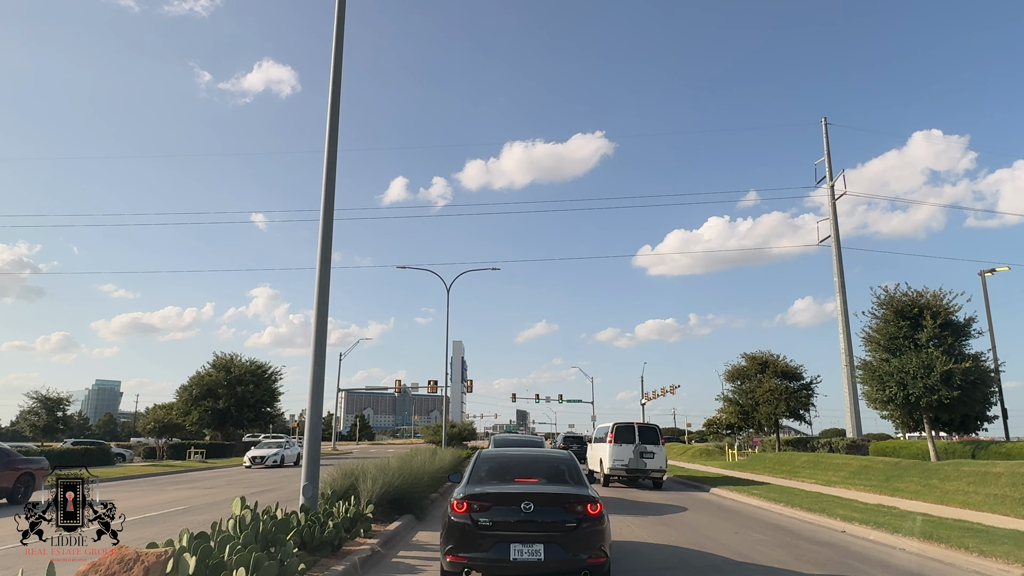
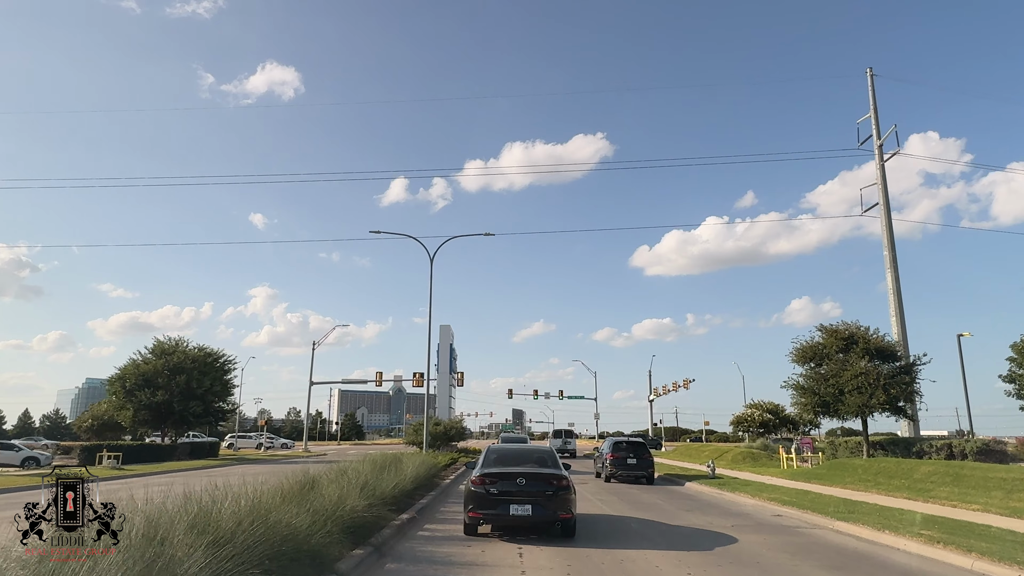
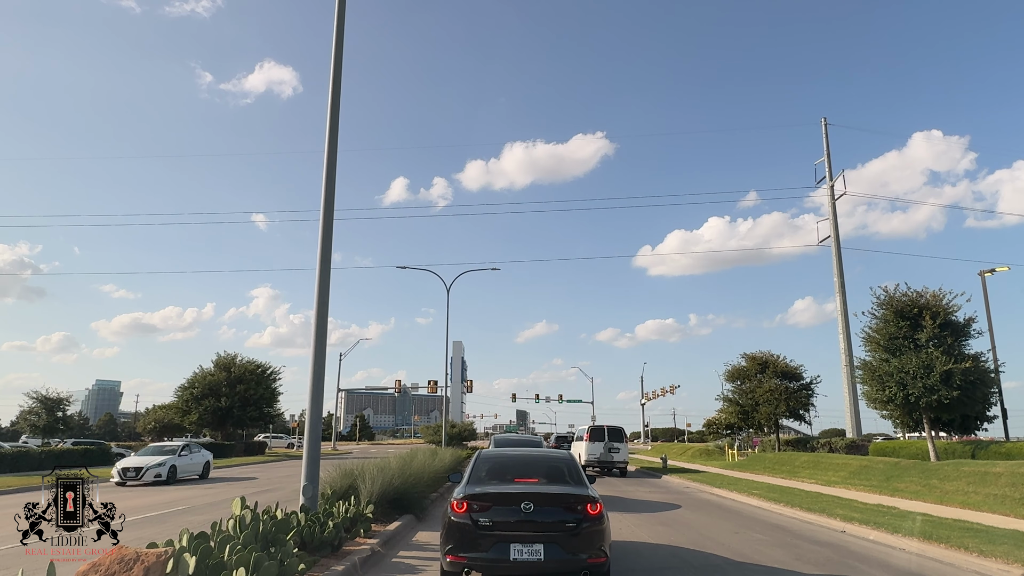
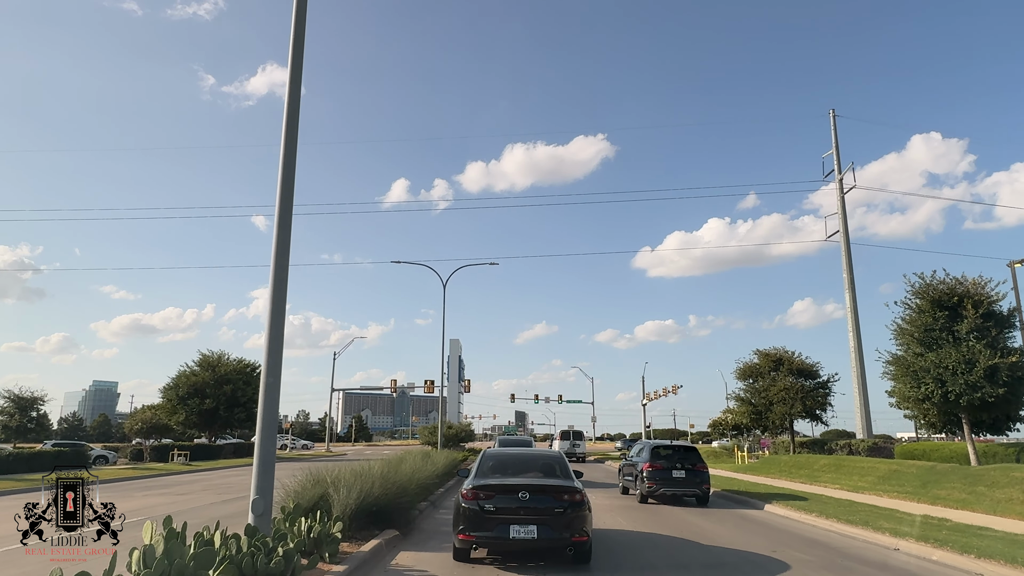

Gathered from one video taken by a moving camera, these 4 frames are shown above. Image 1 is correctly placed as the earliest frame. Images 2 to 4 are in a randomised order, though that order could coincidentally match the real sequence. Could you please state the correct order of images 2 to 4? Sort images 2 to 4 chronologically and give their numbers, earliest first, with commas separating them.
3, 4, 2
